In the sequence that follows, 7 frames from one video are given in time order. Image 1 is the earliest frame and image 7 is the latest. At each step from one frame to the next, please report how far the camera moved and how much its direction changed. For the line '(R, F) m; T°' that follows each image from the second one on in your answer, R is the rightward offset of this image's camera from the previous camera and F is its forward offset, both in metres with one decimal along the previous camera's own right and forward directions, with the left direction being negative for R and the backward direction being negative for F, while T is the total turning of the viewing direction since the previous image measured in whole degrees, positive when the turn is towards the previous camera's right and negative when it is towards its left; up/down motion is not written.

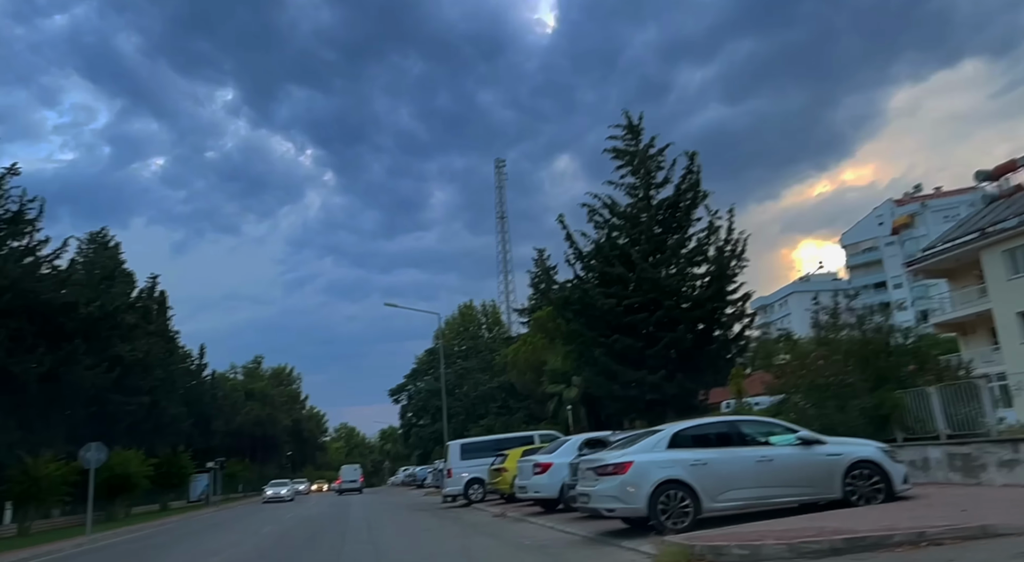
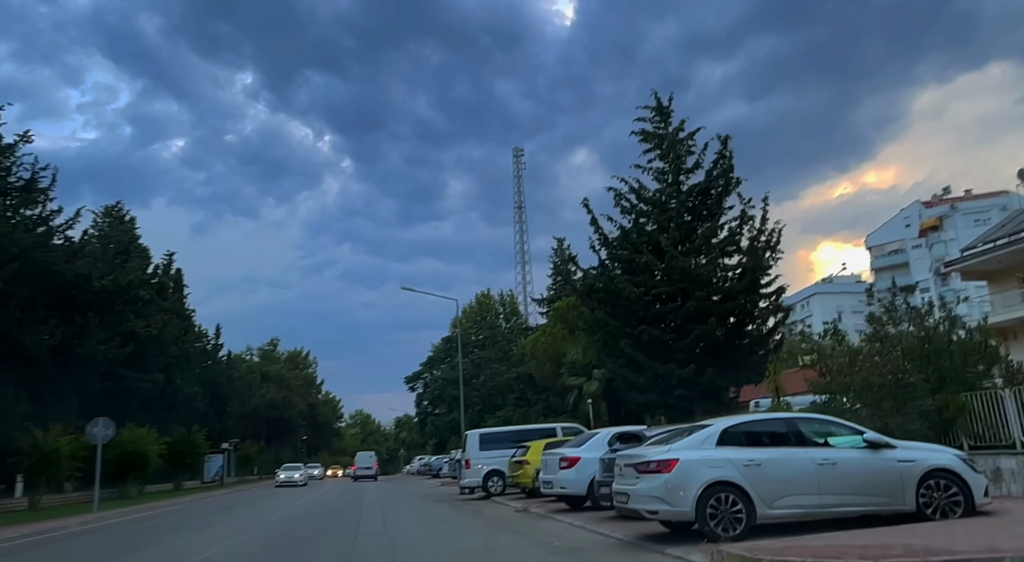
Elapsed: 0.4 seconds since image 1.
(-0.3, +1.0) m; -1°
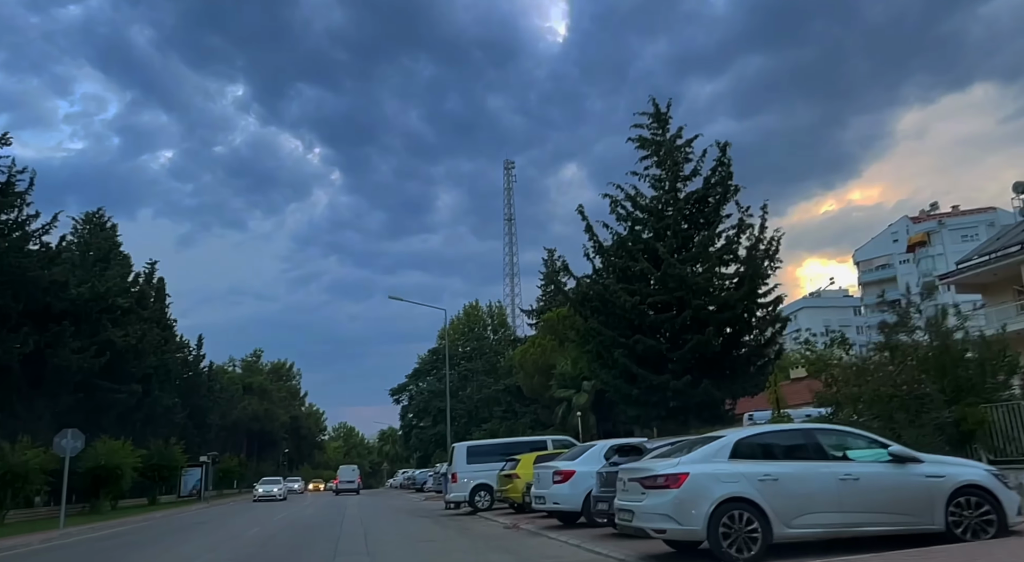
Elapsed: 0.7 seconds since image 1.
(-0.1, +0.8) m; +1°
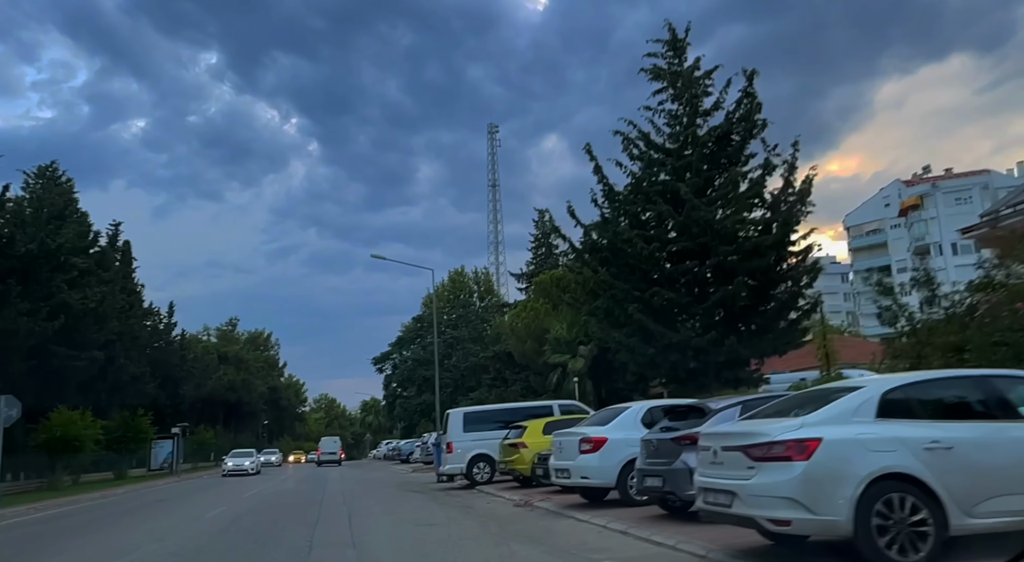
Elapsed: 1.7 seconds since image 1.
(-0.6, +2.9) m; +1°
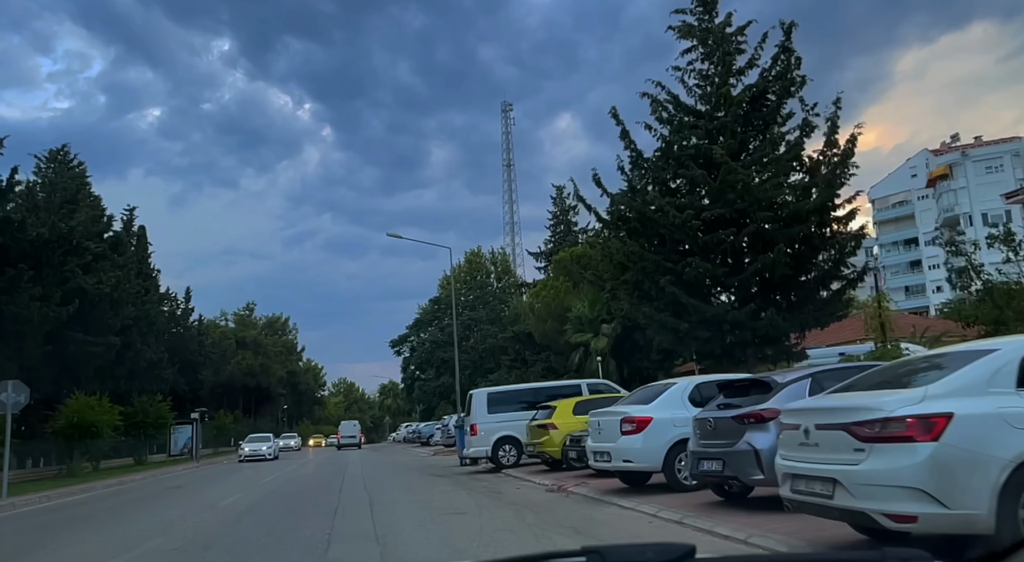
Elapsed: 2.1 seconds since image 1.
(-0.2, +1.1) m; -1°
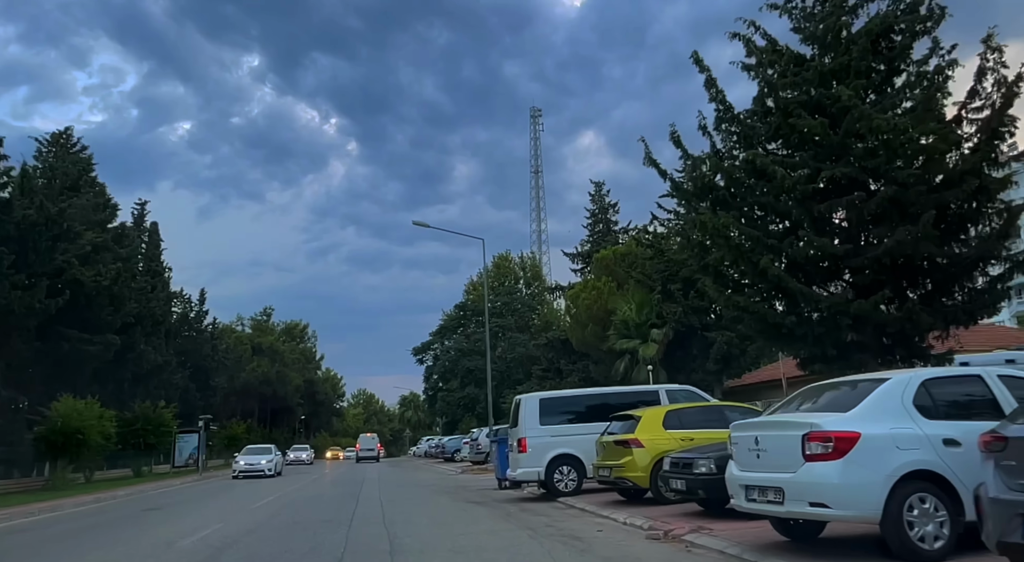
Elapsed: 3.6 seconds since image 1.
(-0.8, +4.2) m; -2°
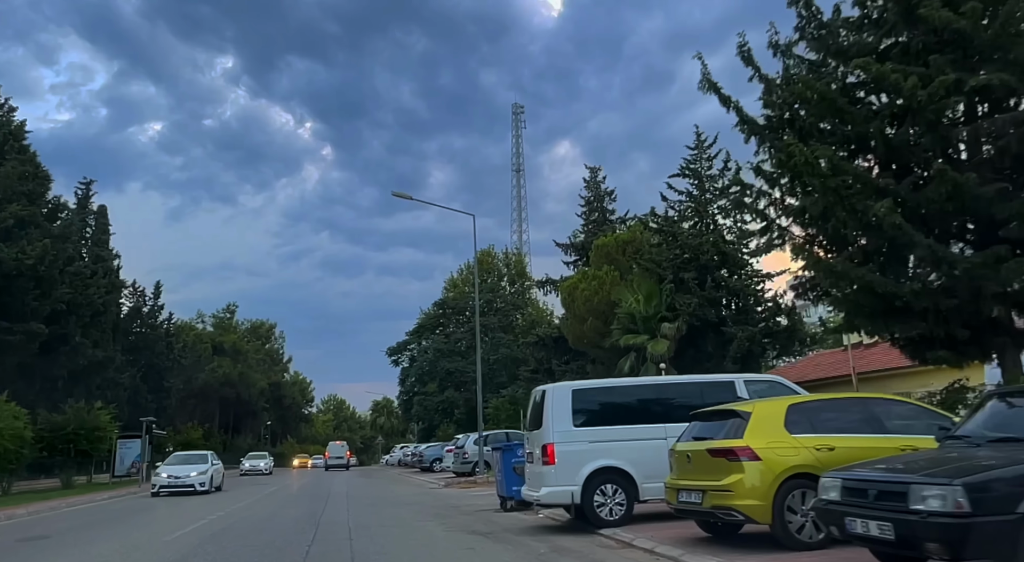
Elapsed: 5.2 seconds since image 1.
(-0.8, +4.5) m; +2°
